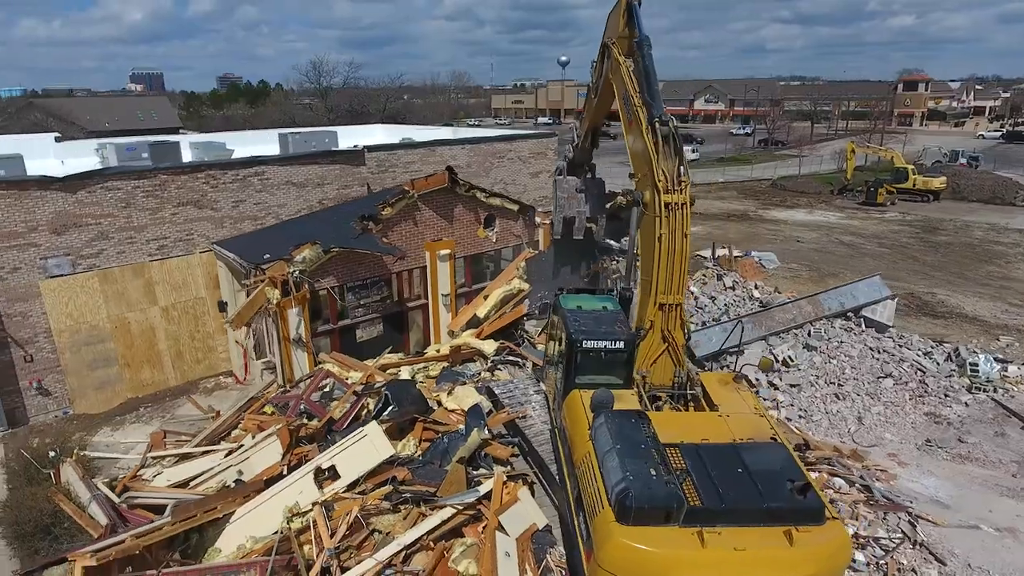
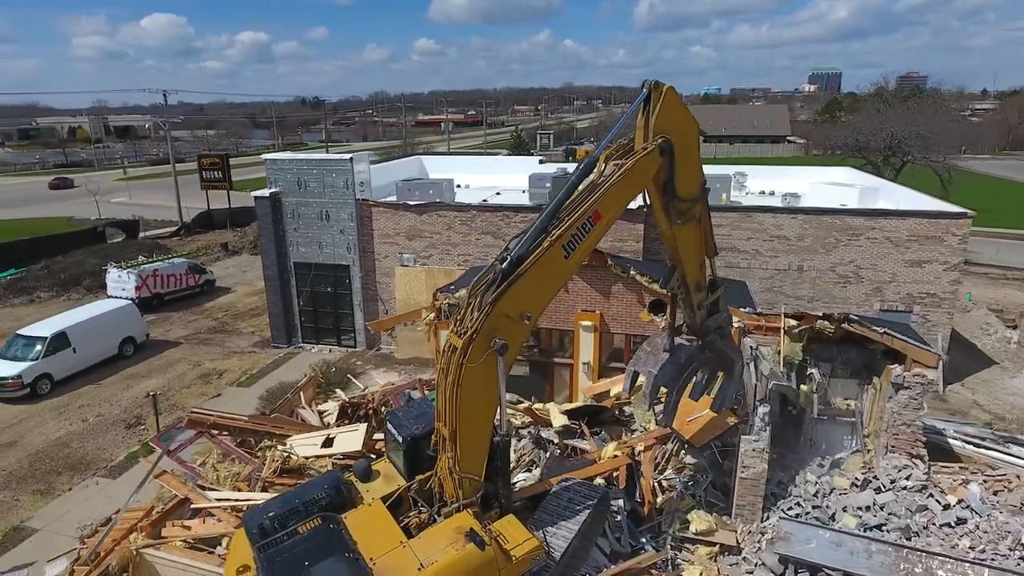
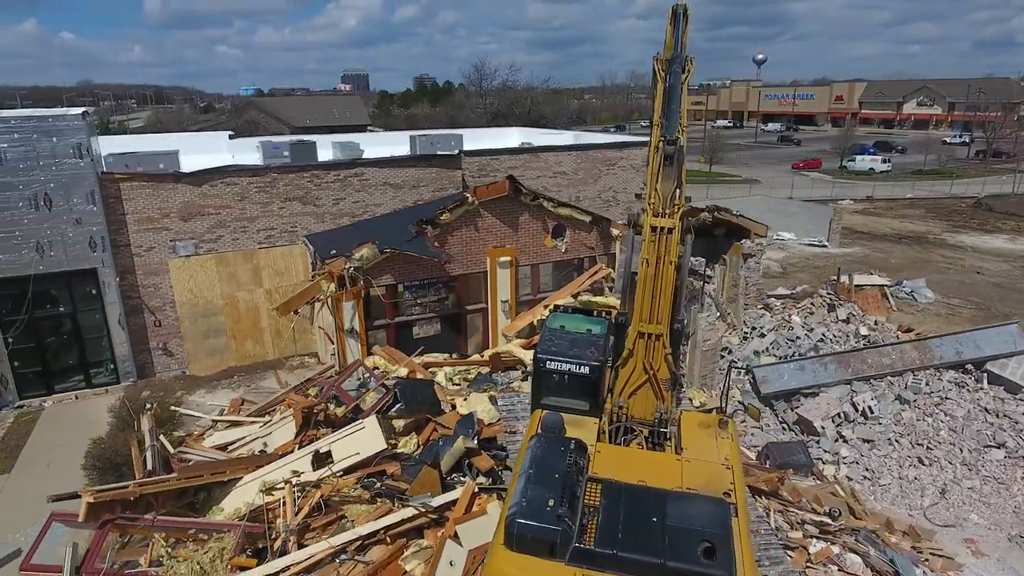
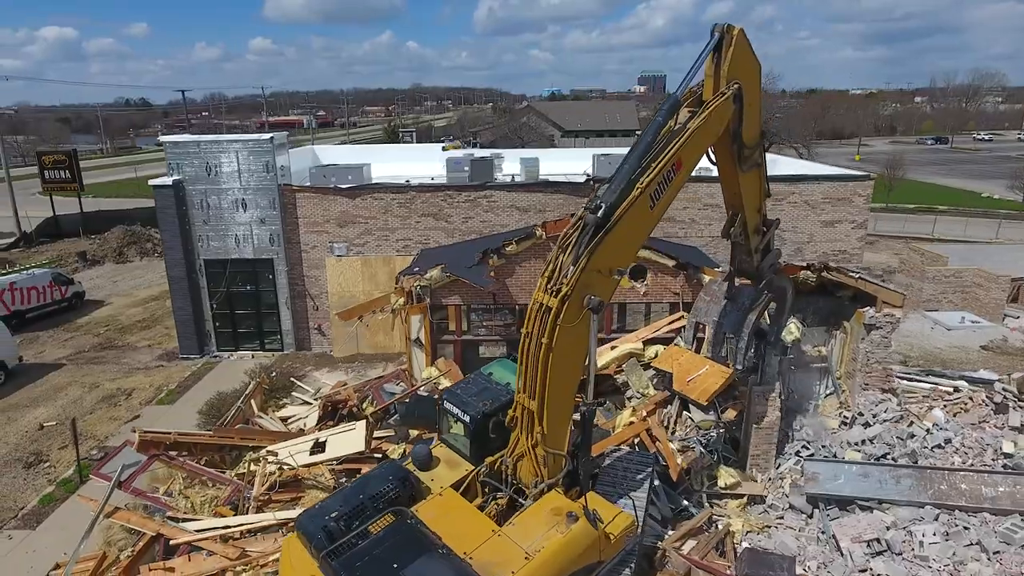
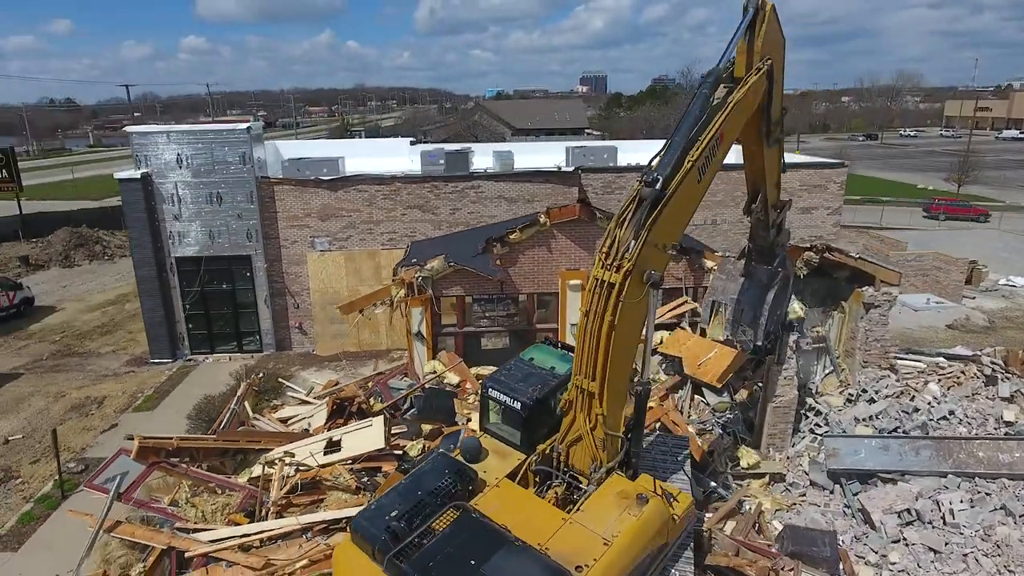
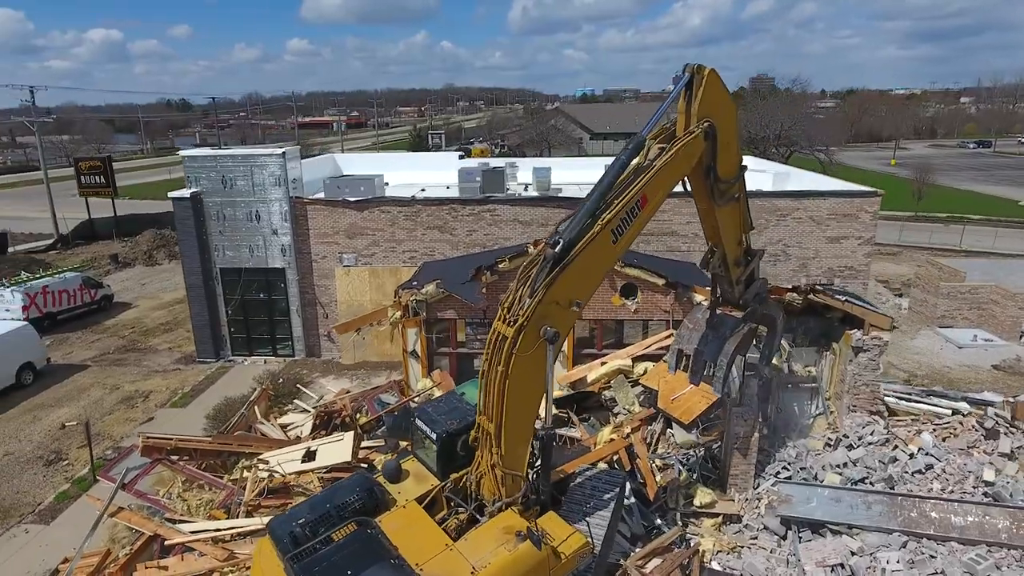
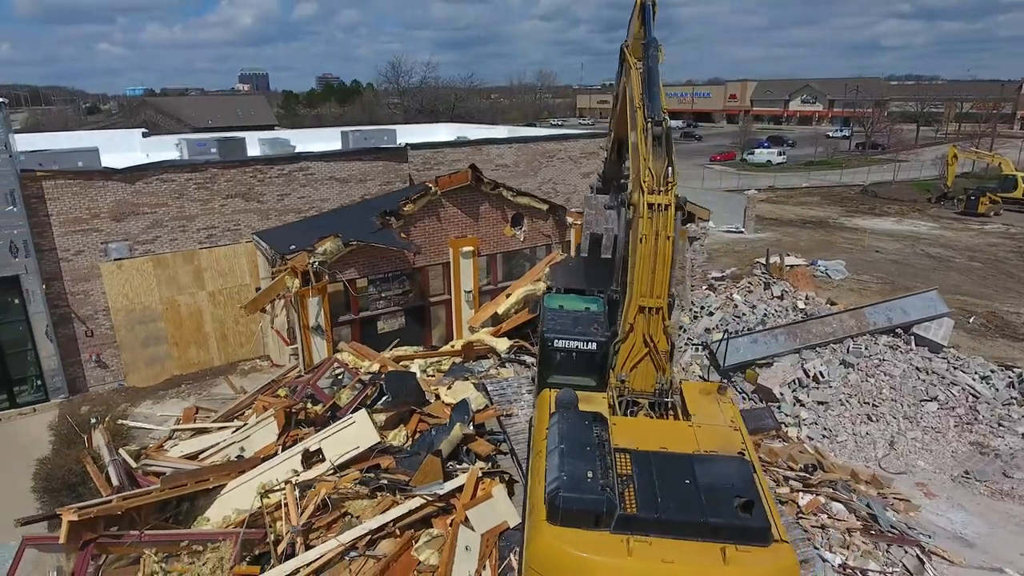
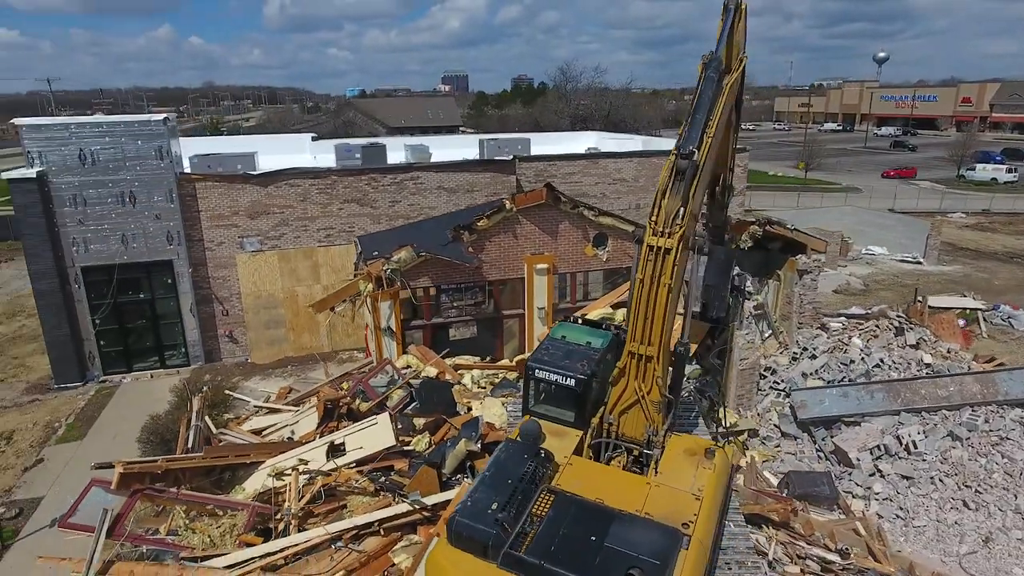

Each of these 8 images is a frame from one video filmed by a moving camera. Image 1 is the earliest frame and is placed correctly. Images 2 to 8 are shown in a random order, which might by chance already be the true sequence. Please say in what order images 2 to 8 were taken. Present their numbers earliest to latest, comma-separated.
7, 3, 8, 5, 4, 6, 2
